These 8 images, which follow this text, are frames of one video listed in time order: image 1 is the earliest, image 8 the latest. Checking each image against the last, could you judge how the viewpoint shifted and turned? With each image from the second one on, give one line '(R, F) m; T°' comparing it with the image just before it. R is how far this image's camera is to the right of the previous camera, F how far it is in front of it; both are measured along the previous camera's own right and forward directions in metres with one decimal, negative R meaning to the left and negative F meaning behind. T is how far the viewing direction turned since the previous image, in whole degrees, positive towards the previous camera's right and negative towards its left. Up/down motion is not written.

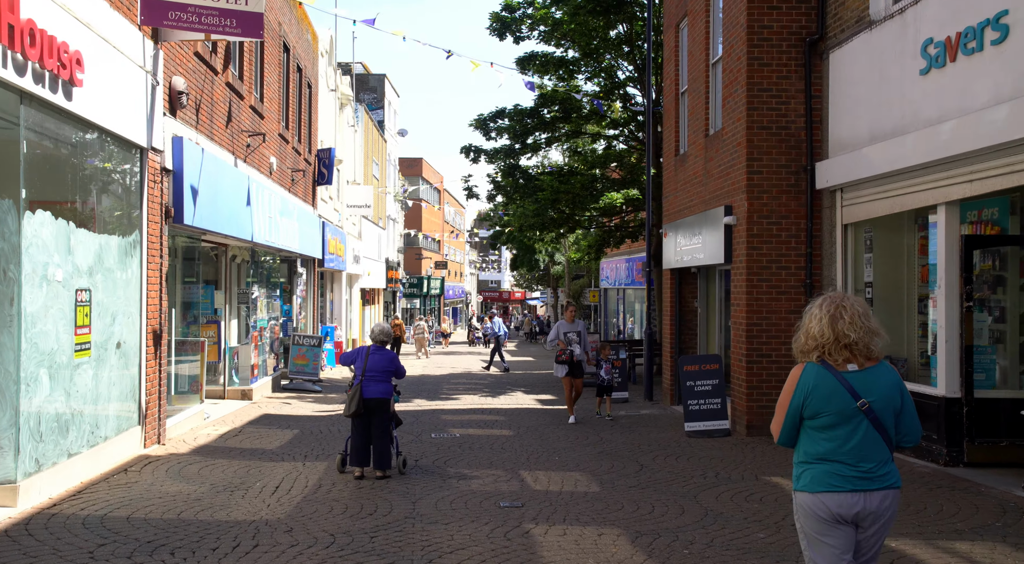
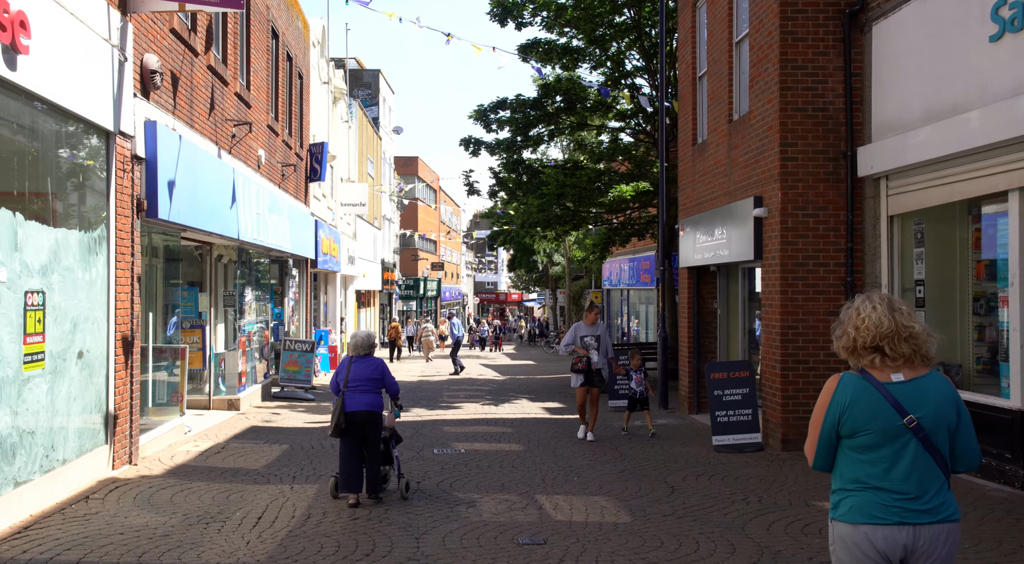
(-0.2, +1.2) m; 0°
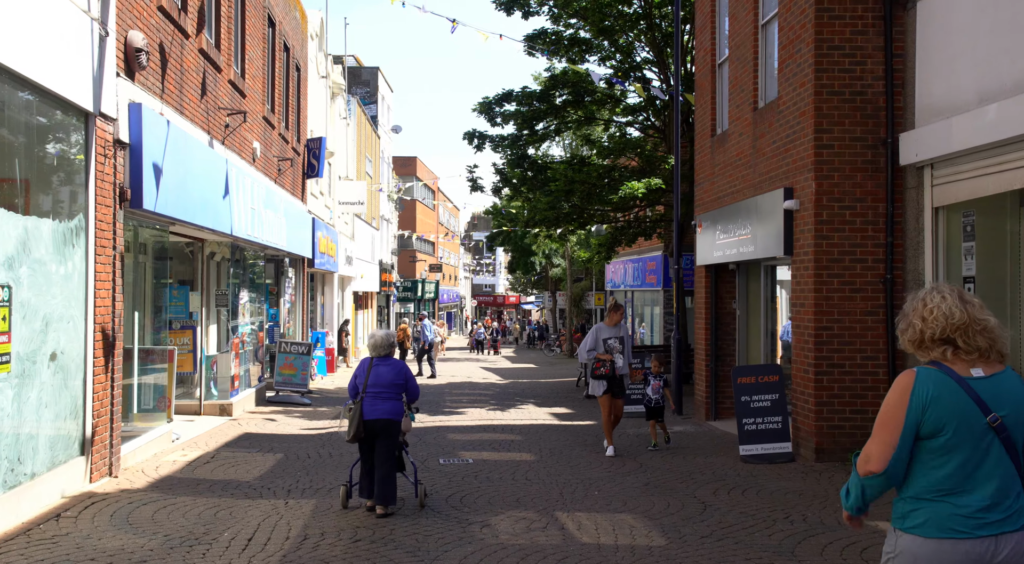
(-0.2, +0.8) m; 0°
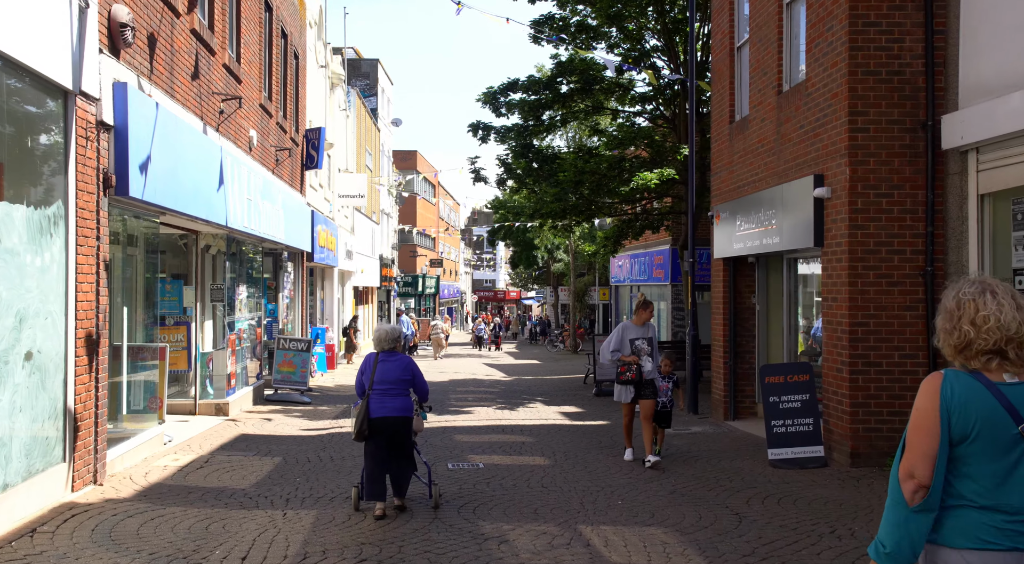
(-0.1, +0.7) m; 0°
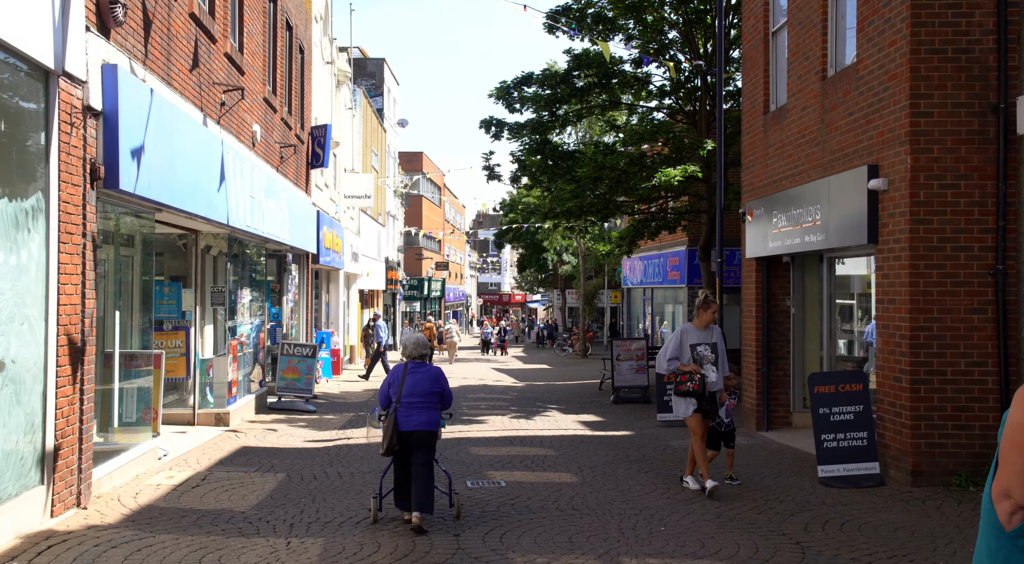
(-0.2, +0.9) m; 0°
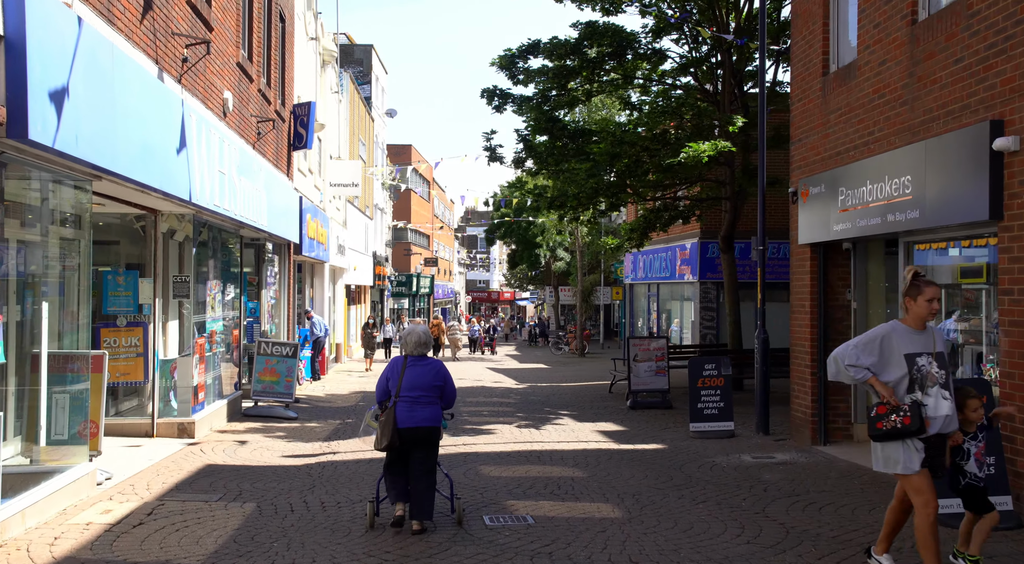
(-0.3, +2.0) m; +1°
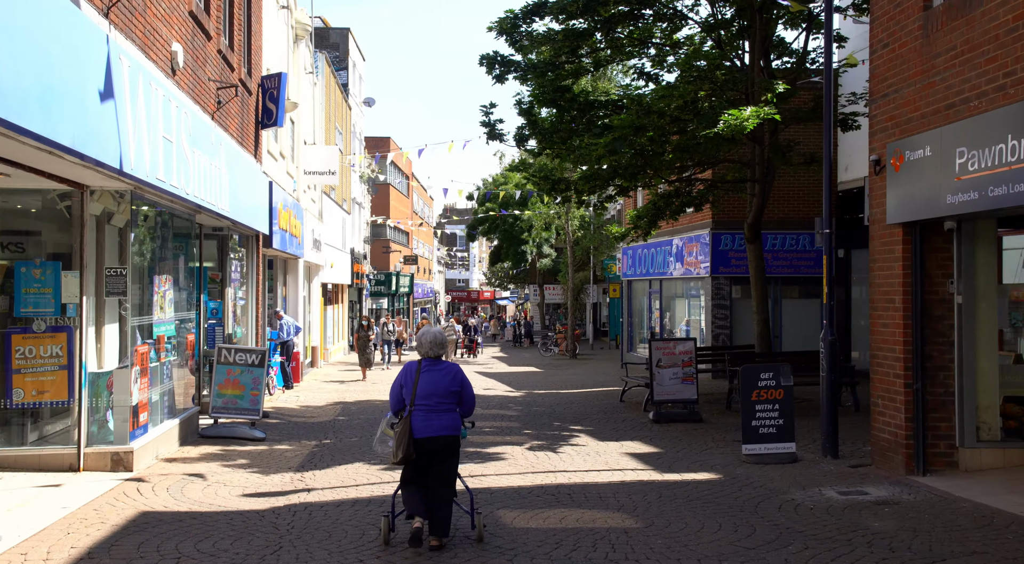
(-0.4, +2.4) m; +1°
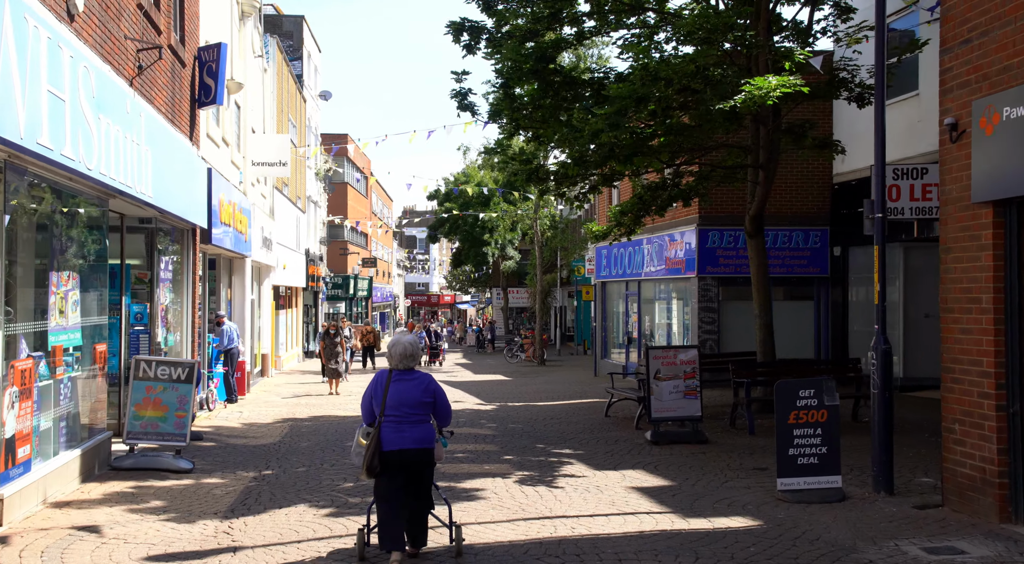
(-0.2, +2.1) m; +2°
